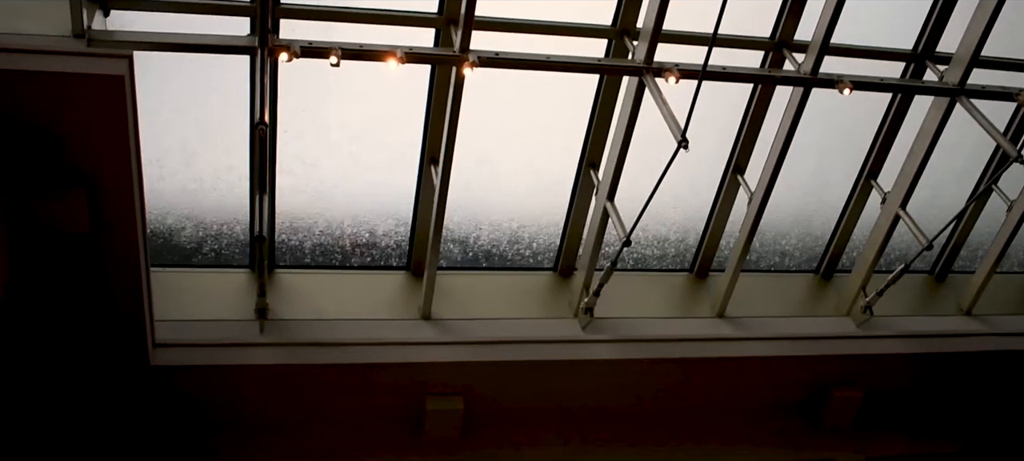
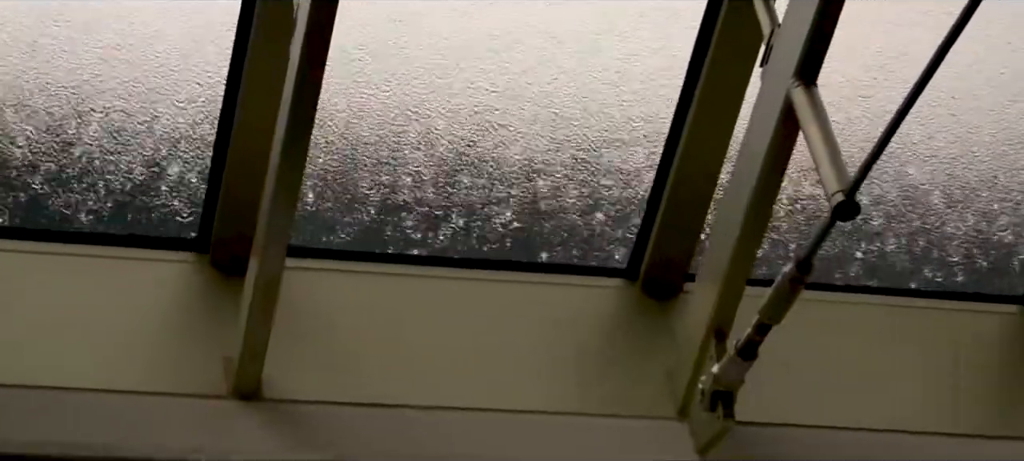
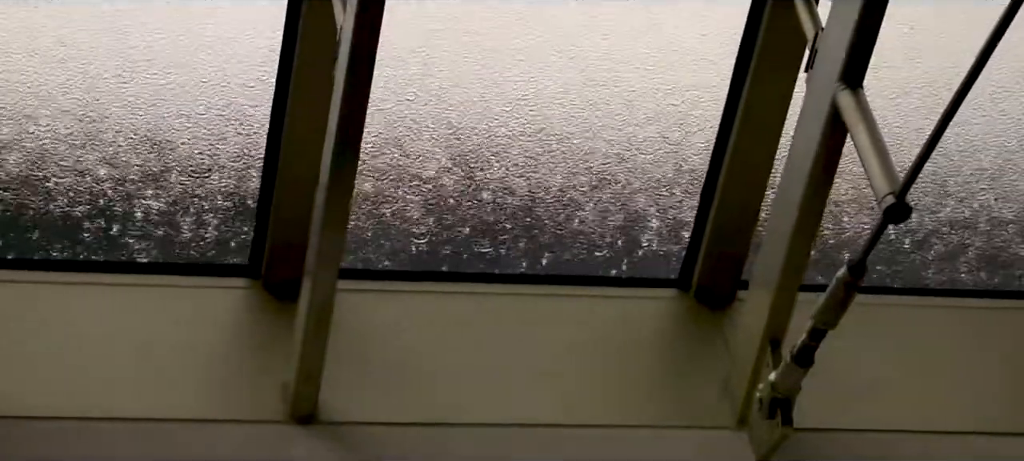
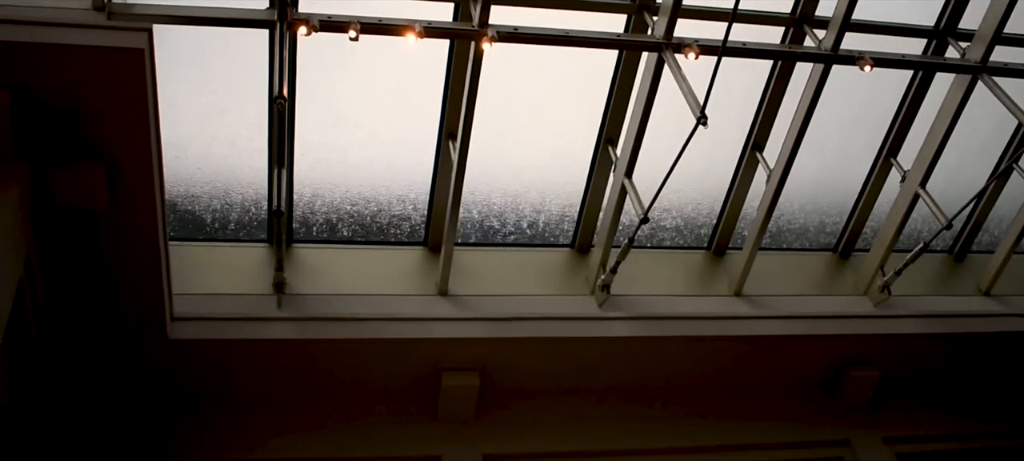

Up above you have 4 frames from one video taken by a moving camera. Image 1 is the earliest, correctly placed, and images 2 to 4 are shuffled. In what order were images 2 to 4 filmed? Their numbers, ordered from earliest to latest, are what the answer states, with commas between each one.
4, 3, 2
